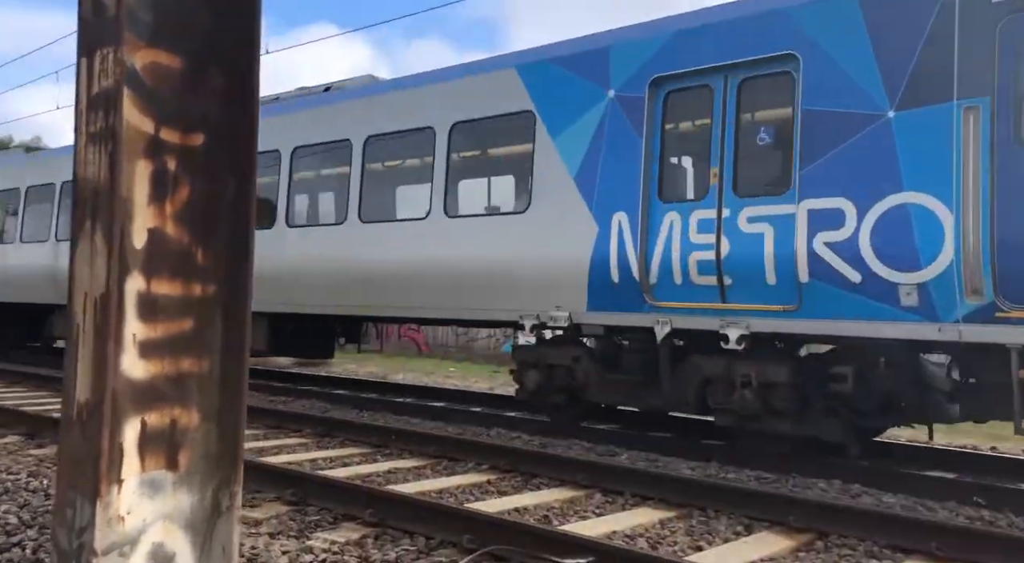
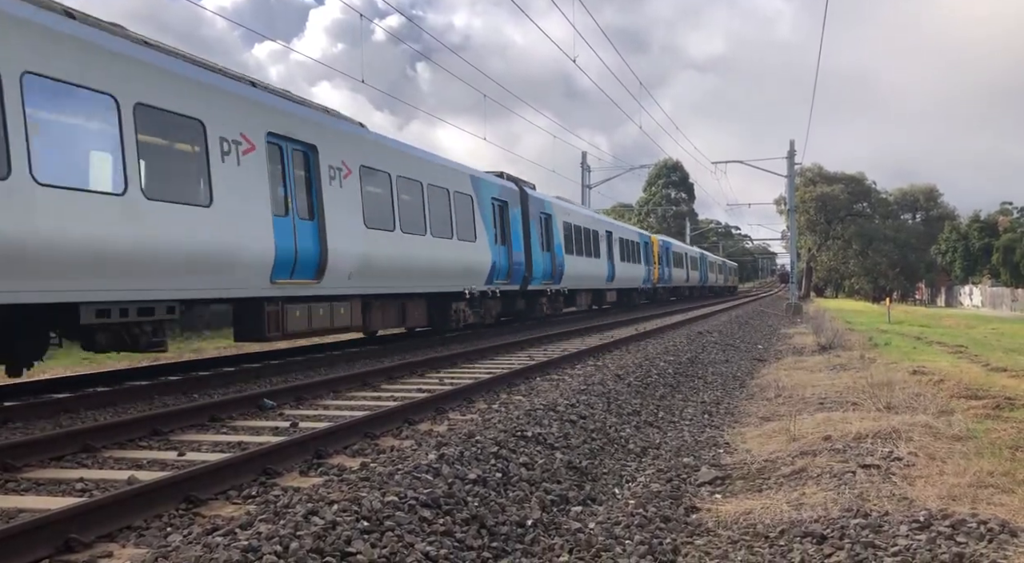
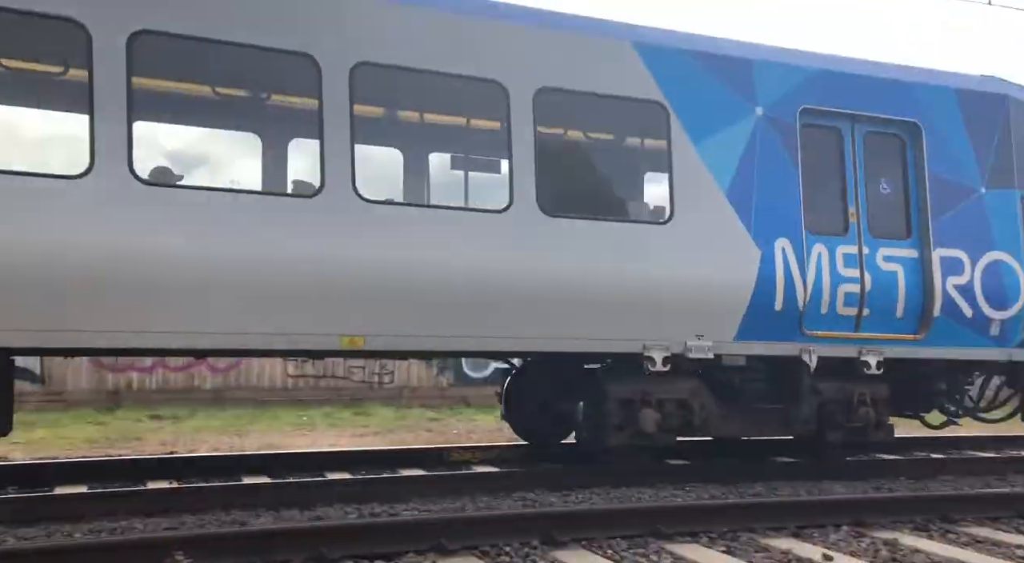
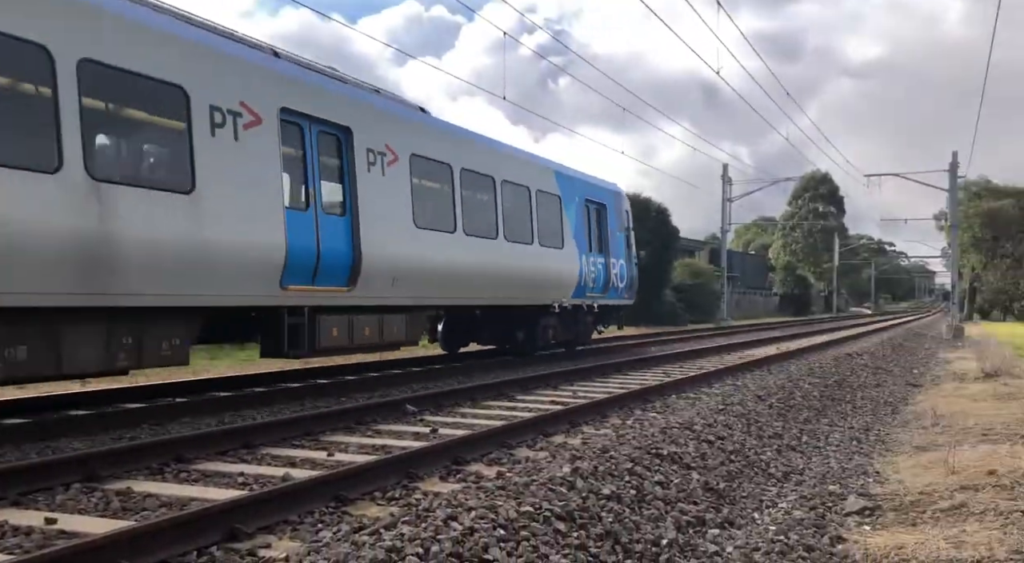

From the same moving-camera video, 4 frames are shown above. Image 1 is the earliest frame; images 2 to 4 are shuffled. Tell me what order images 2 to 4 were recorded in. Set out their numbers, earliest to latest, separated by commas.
3, 4, 2
